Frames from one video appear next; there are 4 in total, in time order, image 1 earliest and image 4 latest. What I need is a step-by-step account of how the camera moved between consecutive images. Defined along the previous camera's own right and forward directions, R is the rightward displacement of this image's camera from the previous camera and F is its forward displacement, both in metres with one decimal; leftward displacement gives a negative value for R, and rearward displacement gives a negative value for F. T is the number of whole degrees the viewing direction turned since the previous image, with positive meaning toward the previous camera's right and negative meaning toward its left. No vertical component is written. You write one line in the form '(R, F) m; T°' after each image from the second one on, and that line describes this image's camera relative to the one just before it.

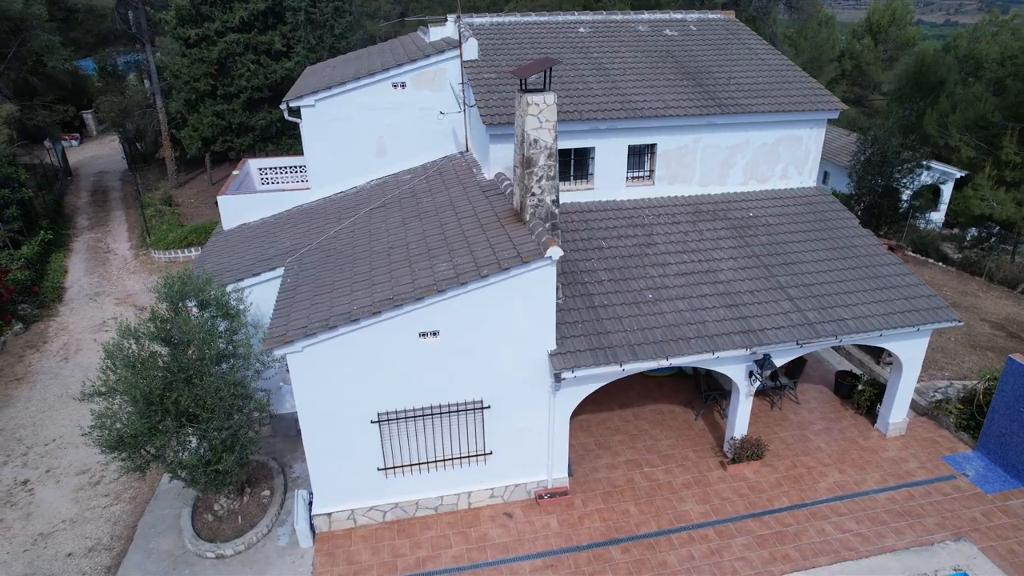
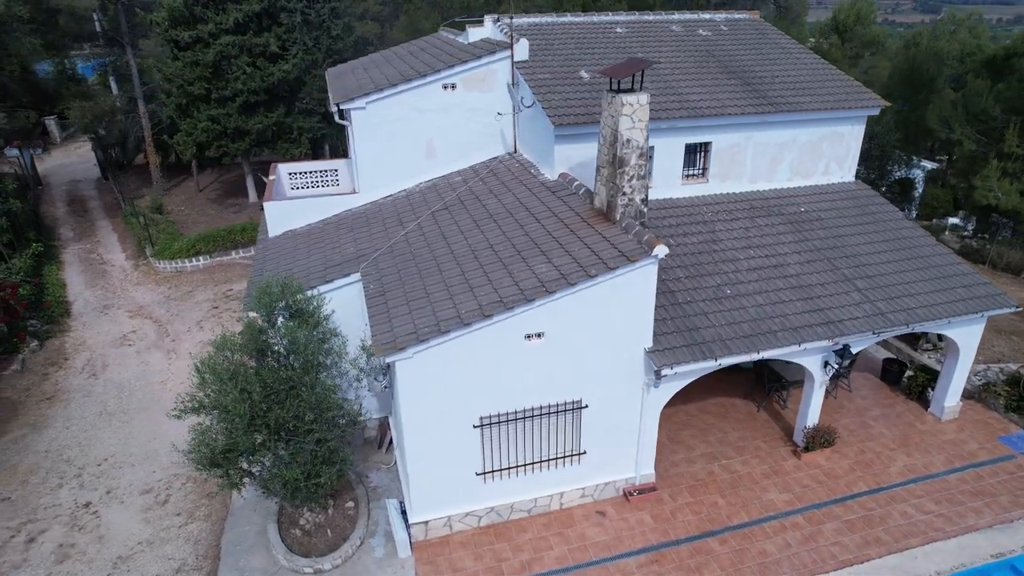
(-2.2, +0.1) m; +4°
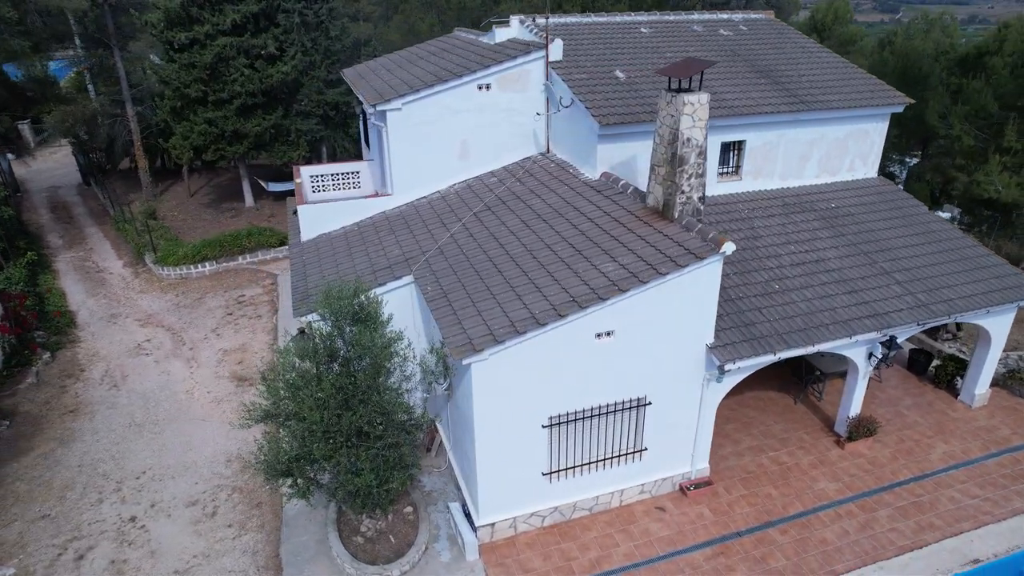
(-1.5, 0.0) m; +2°
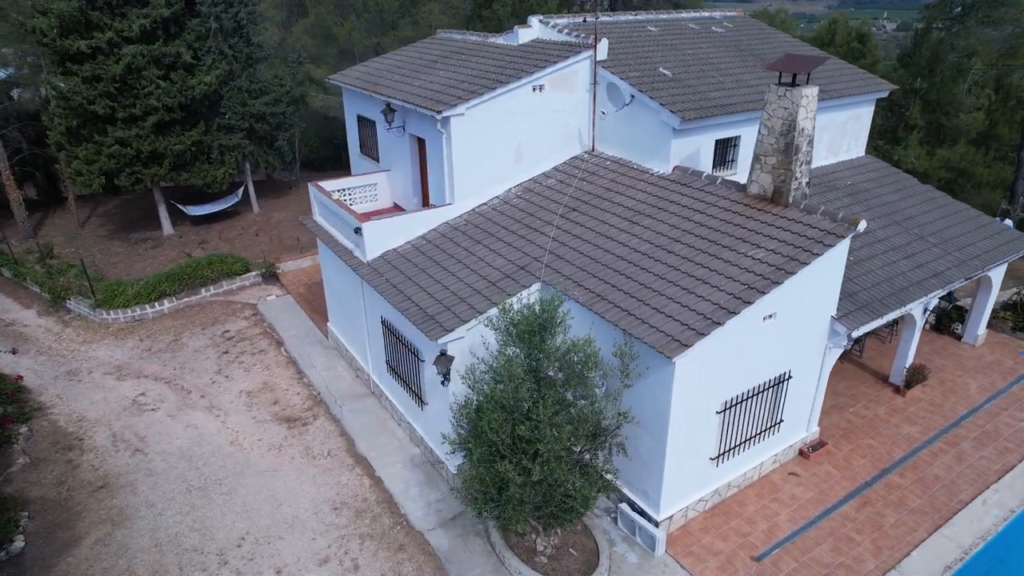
(-4.8, +0.7) m; +13°
